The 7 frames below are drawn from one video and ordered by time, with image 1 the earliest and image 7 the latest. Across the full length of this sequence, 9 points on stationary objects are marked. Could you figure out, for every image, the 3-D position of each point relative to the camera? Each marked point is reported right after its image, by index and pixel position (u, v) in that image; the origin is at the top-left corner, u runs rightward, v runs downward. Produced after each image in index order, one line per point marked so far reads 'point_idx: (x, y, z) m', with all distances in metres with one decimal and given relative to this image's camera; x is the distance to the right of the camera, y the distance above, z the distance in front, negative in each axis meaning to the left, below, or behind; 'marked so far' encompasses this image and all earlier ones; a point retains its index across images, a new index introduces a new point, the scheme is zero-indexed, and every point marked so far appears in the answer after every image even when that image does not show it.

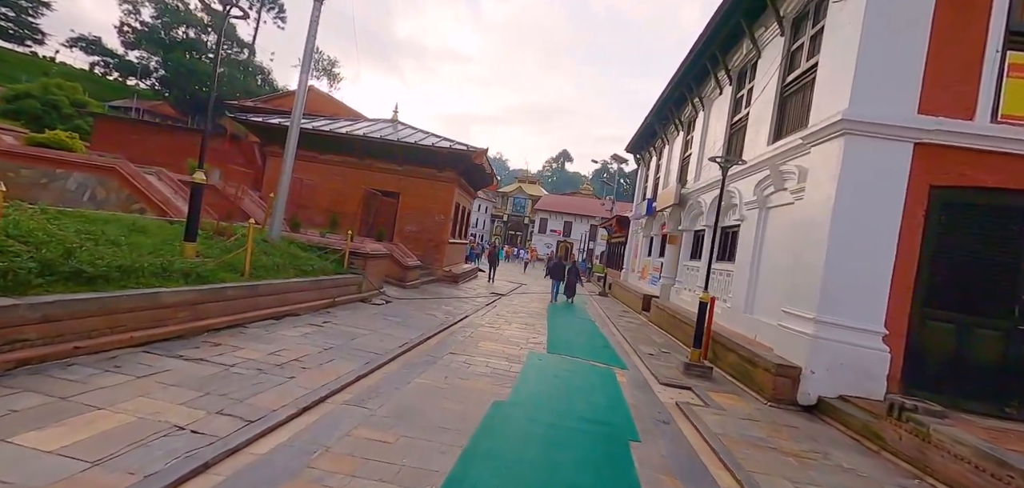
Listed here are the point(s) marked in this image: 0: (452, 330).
0: (-1.1, -1.6, +8.3) m
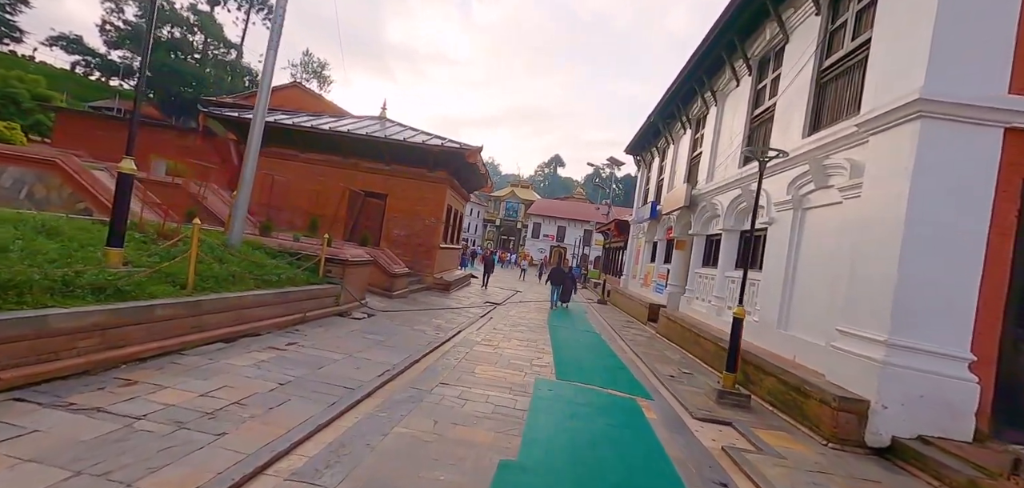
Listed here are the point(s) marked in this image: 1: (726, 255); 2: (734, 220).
0: (-1.1, -1.7, +7.1) m
1: (+5.0, -0.3, +10.6) m
2: (+5.2, +0.5, +10.4) m
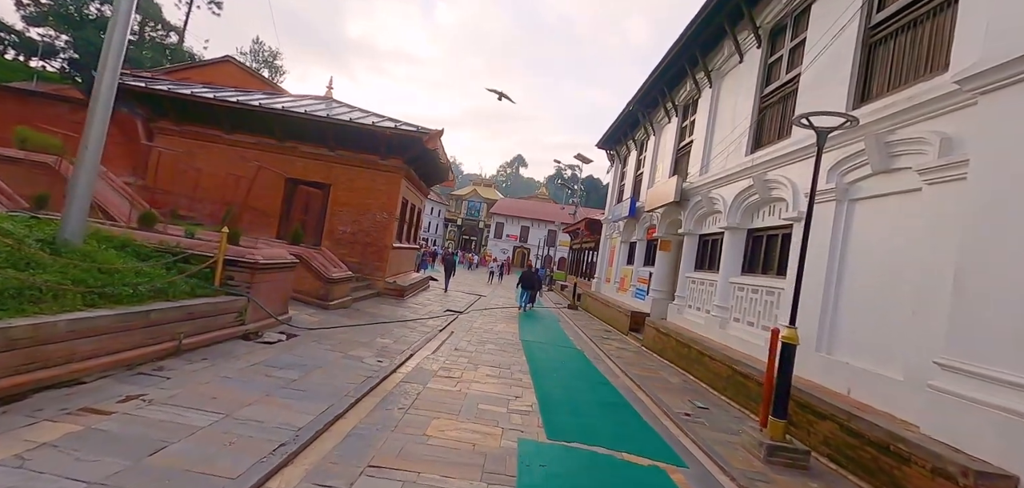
0: (-1.4, -1.6, +5.1) m
1: (+4.4, -0.3, +9.1) m
2: (+4.5, +0.5, +8.9) m
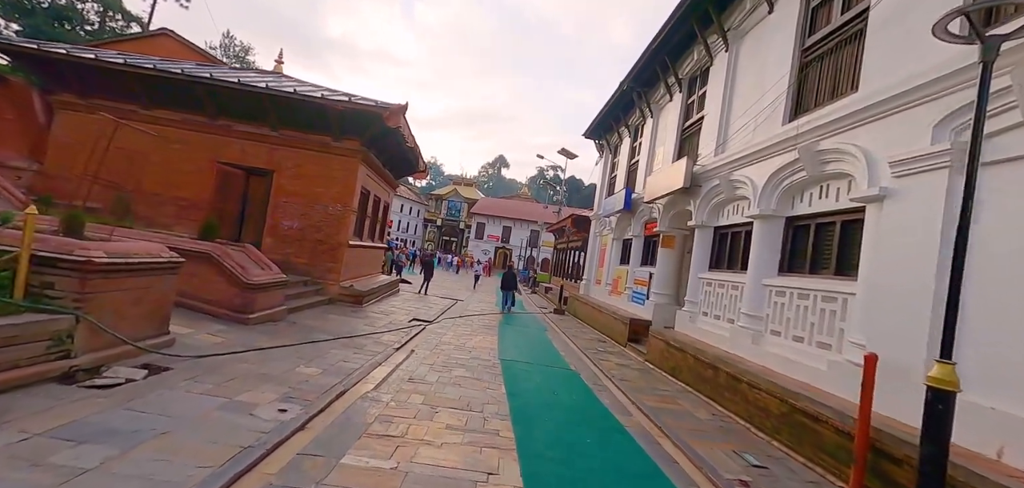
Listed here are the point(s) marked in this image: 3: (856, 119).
0: (-1.6, -1.5, +3.0) m
1: (+4.0, -0.2, +7.2) m
2: (+4.1, +0.6, +7.1) m
3: (+4.2, +1.5, +5.6) m
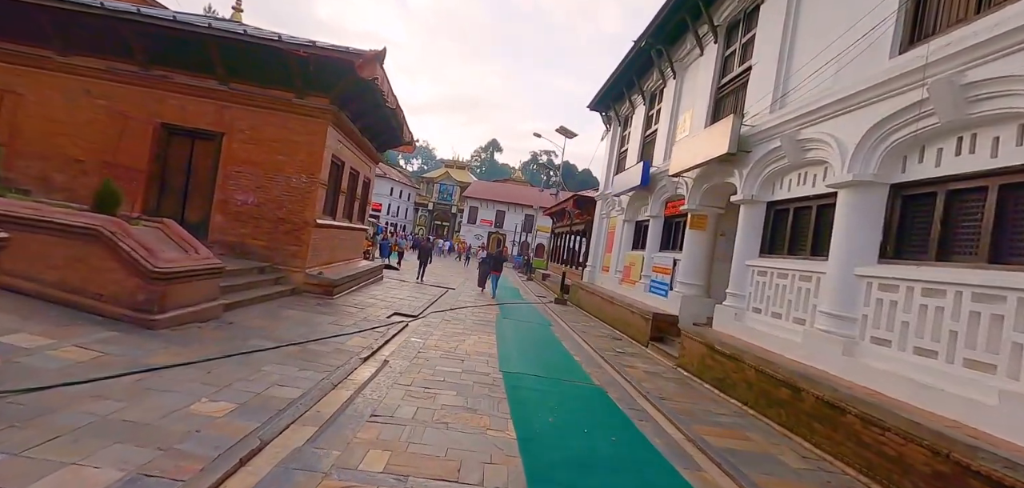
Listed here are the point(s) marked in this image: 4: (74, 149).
0: (-1.5, -1.4, +1.1) m
1: (+4.1, +0.1, +5.4) m
2: (+4.2, +0.9, +5.2) m
3: (+4.3, +1.8, +3.7) m
4: (-8.9, +1.9, +9.2) m
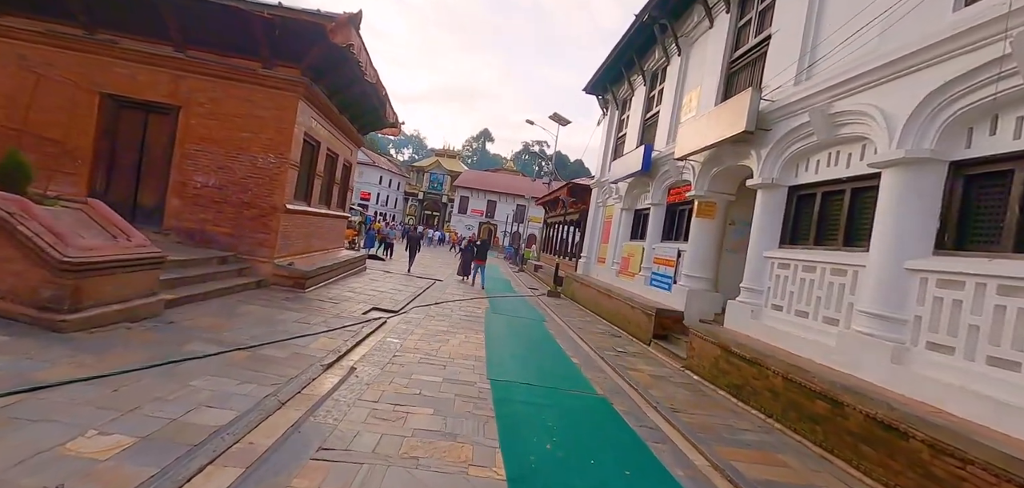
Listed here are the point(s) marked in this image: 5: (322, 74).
0: (-1.5, -1.3, +0.2) m
1: (+4.0, +0.2, +4.6) m
2: (+4.2, +1.0, +4.4) m
3: (+4.3, +1.8, +2.9) m
4: (-9.1, +2.2, +8.1) m
5: (-3.8, +3.4, +9.2) m
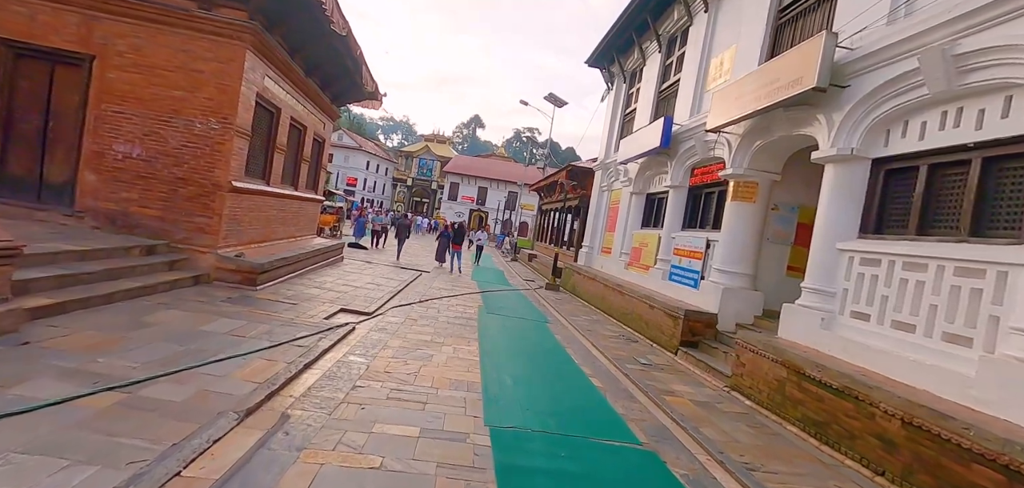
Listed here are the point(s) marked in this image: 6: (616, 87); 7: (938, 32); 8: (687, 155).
0: (-1.3, -1.3, -1.3) m
1: (+4.1, +0.3, +3.1) m
2: (+4.2, +1.1, +2.9) m
3: (+4.4, +1.9, +1.3) m
4: (-9.1, +2.4, +6.3) m
5: (-3.8, +3.7, +7.5) m
6: (+3.4, +5.1, +14.8) m
7: (+4.1, +2.0, +4.4) m
8: (+3.6, +1.8, +9.3) m
